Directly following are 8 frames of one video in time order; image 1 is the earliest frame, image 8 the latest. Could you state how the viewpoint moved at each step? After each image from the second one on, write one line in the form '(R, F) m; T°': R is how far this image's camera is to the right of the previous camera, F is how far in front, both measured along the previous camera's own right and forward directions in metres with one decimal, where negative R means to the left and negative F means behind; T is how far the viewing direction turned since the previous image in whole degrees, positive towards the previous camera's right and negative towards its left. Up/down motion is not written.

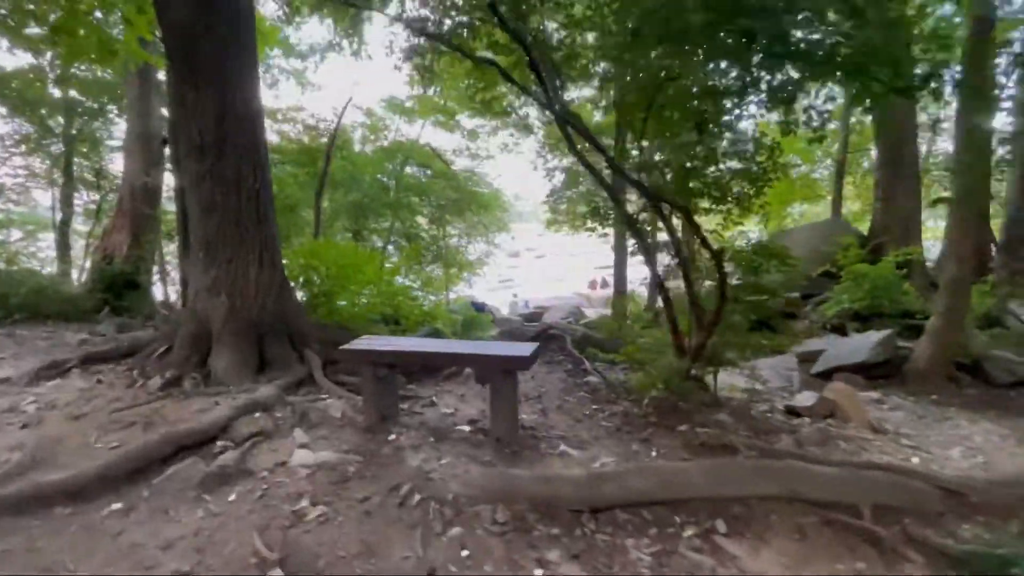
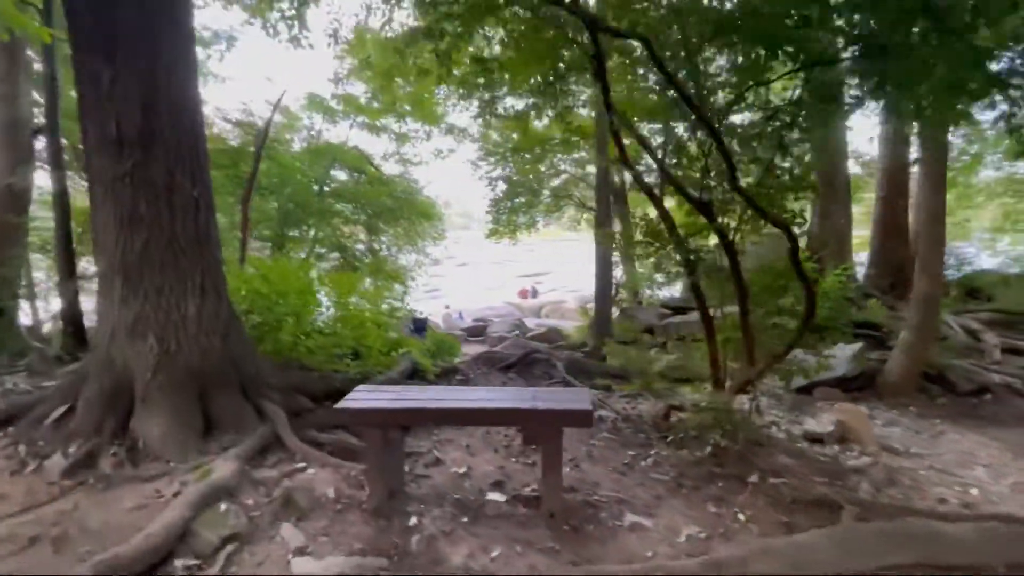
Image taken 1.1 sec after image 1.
(-1.0, +0.9) m; +10°
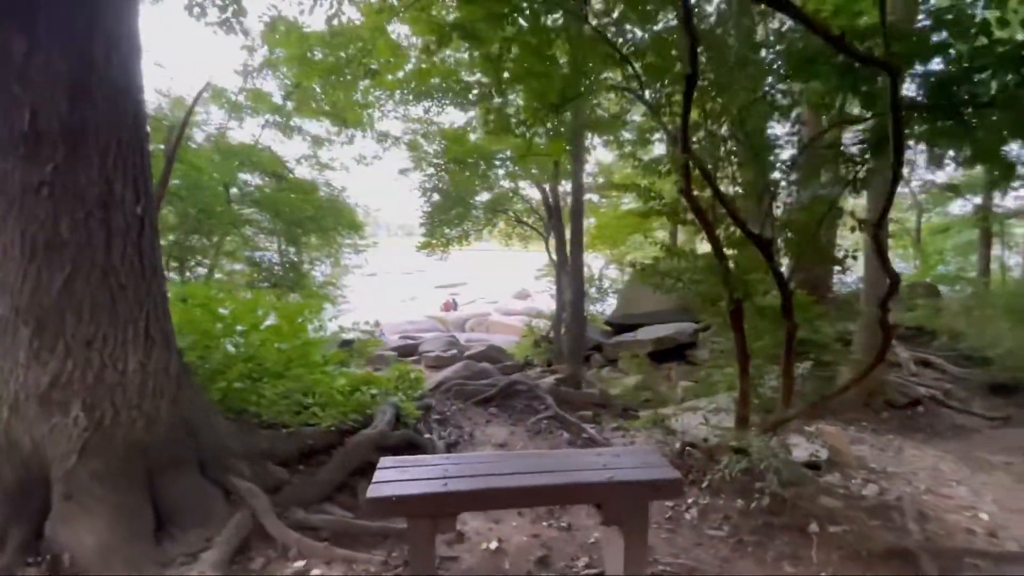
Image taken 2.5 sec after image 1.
(-1.0, +0.6) m; +11°
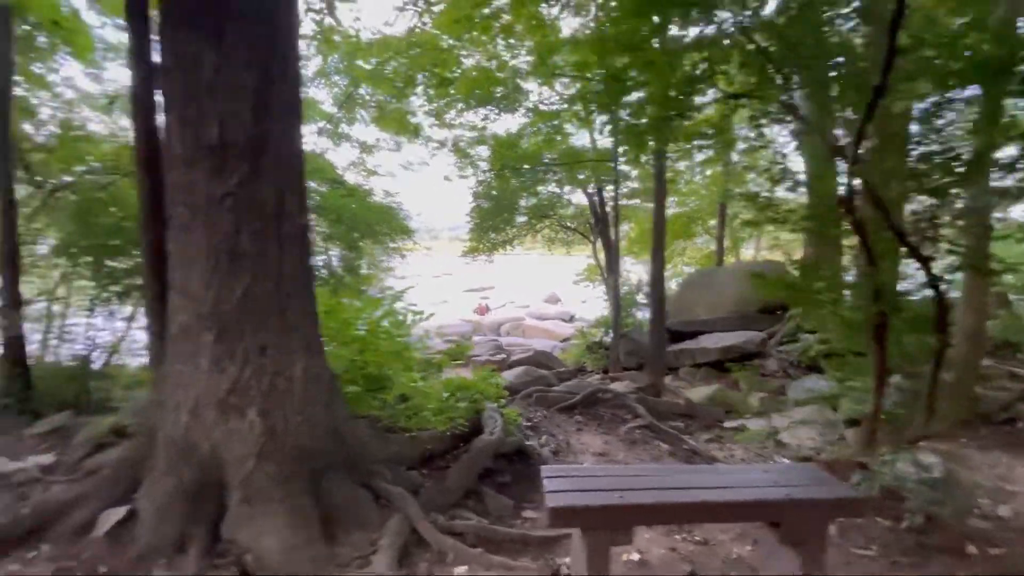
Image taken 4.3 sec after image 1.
(-0.9, 0.0) m; -3°
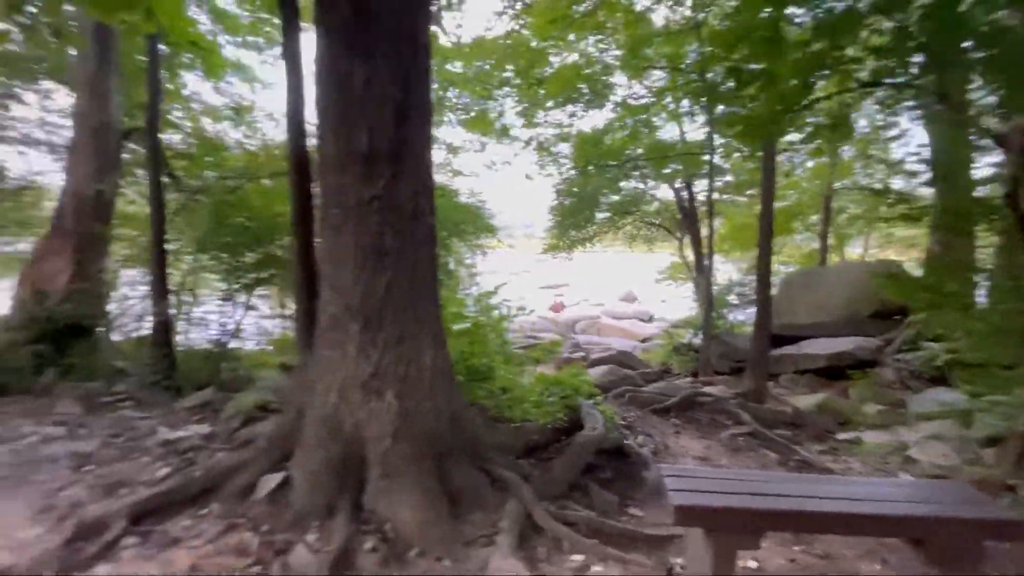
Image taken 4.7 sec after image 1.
(-0.3, -0.1) m; -9°
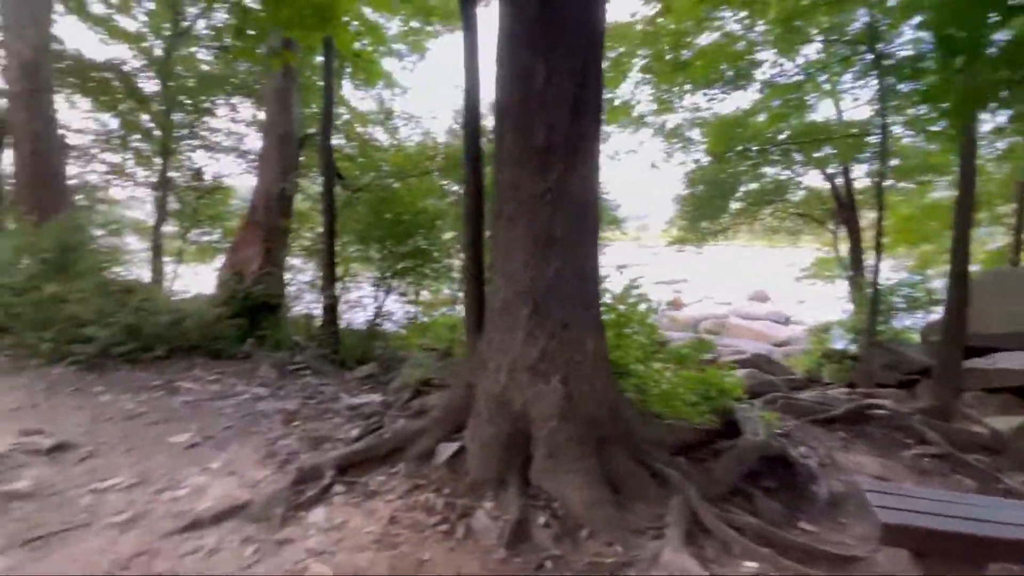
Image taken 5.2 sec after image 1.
(-0.4, -0.1) m; -13°
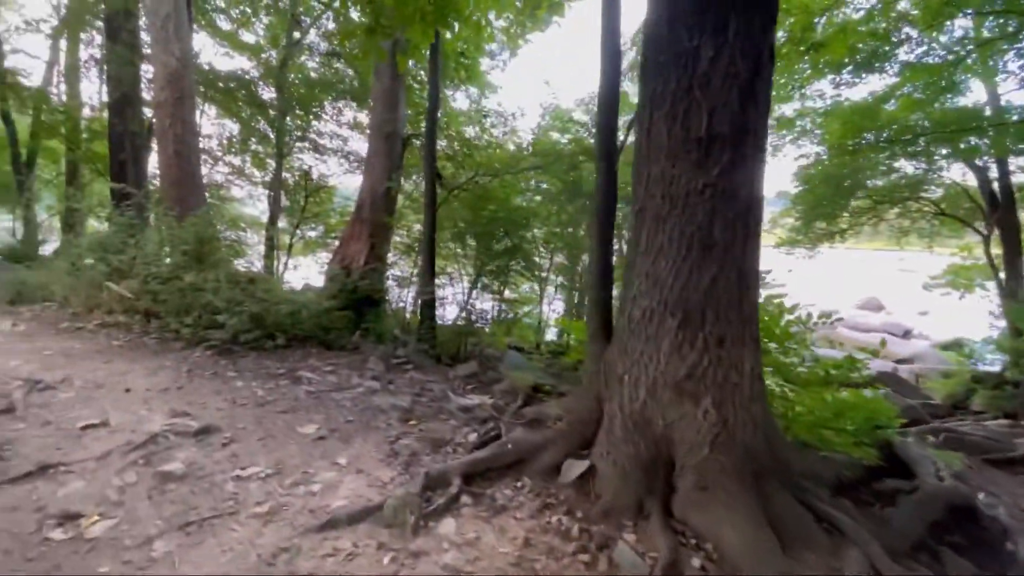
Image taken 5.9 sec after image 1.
(-0.5, +0.3) m; -9°
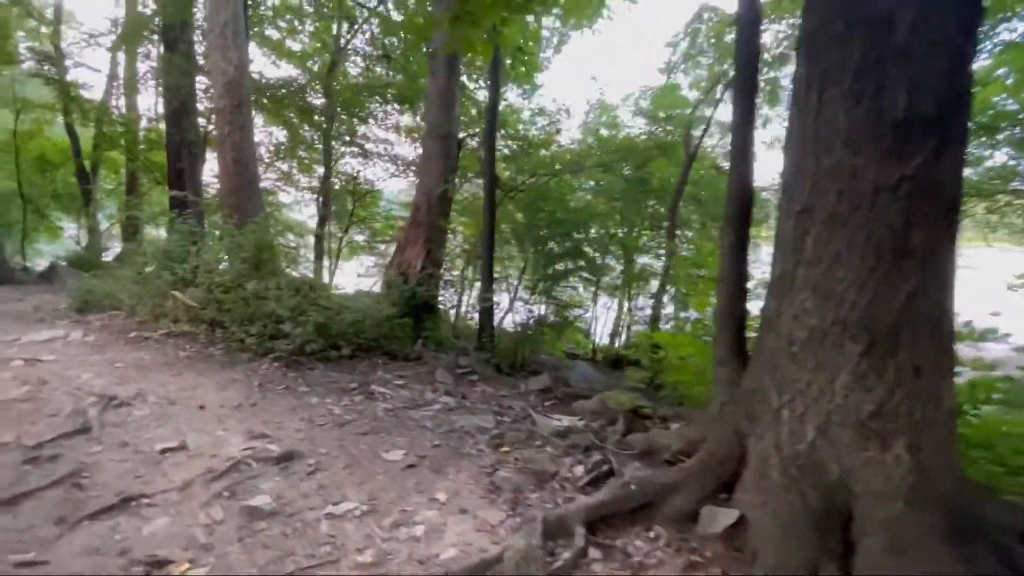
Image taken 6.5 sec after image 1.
(-0.6, +0.5) m; -4°
